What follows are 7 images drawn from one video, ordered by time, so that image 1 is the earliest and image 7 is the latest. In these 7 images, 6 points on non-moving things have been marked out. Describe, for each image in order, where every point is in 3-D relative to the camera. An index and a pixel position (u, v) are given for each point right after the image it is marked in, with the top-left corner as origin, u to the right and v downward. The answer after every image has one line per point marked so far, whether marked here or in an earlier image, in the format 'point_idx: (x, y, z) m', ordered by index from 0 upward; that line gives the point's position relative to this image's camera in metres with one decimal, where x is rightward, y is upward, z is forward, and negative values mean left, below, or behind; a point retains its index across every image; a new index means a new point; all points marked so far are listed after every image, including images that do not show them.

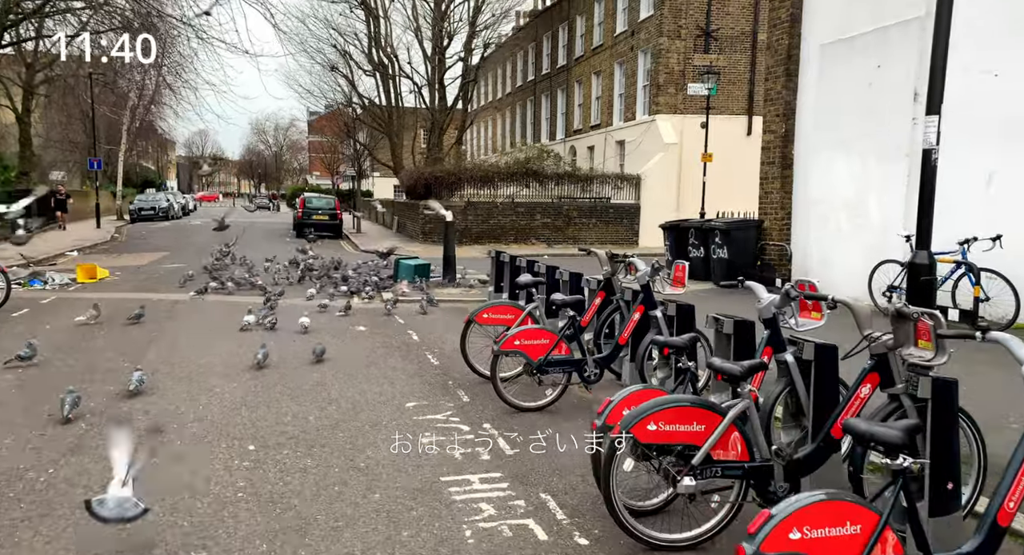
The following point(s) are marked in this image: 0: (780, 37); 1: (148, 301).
0: (+4.1, +3.7, +13.1) m
1: (-5.1, -0.4, +11.9) m
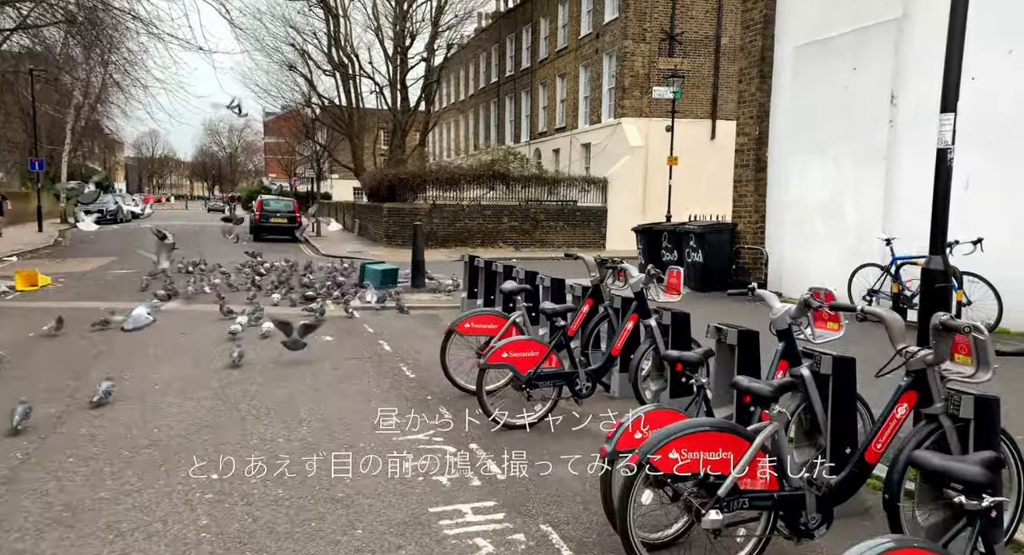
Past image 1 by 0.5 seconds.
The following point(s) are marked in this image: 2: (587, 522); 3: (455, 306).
0: (+3.7, +3.6, +12.9) m
1: (-5.5, -0.5, +11.2) m
2: (+0.4, -1.1, +4.0) m
3: (-0.8, -0.4, +12.9) m
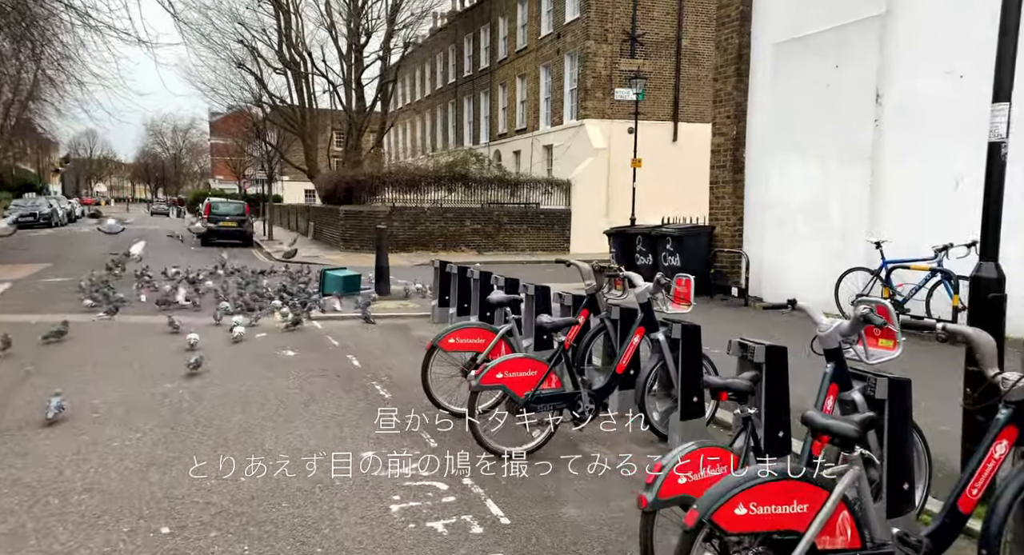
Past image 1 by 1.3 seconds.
0: (+3.2, +3.5, +12.5) m
1: (-5.8, -0.6, +10.3) m
2: (+0.4, -1.2, +3.4) m
3: (-1.2, -0.5, +12.2) m
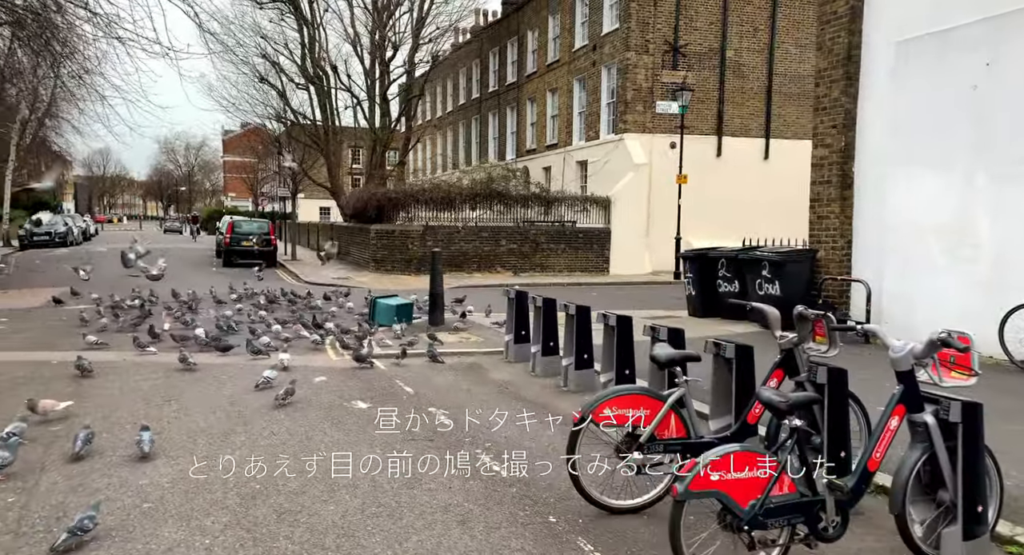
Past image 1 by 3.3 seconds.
0: (+4.2, +3.2, +11.1) m
1: (-4.8, -1.0, +8.9) m
2: (+1.3, -1.4, +1.9) m
3: (-0.2, -0.9, +10.8) m
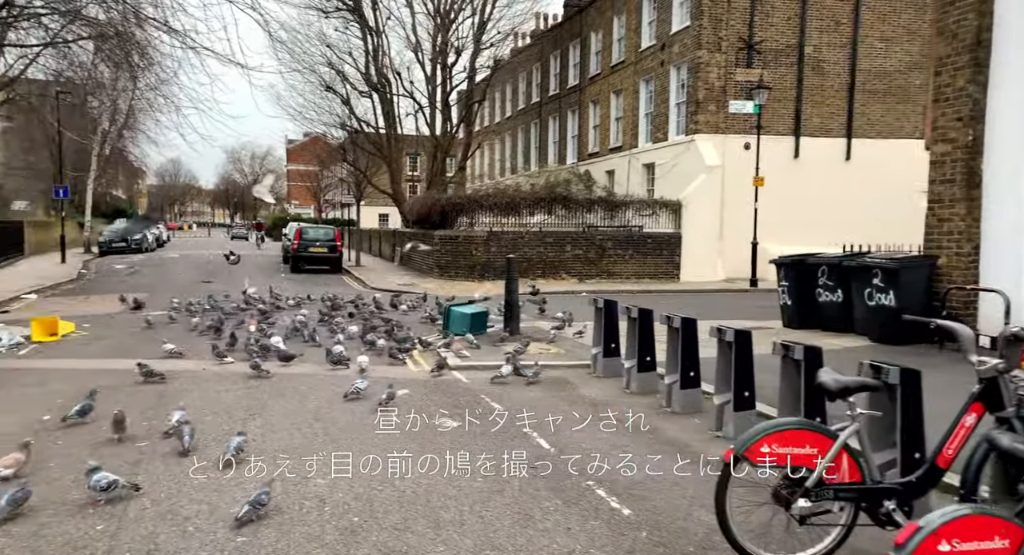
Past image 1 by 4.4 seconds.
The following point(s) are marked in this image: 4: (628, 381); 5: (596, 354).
0: (+5.2, +3.1, +10.0) m
1: (-3.9, -1.0, +8.5) m
2: (+1.8, -1.5, +1.1) m
3: (+0.8, -1.0, +10.0) m
4: (+1.2, -1.1, +8.7) m
5: (+0.9, -0.9, +9.5) m
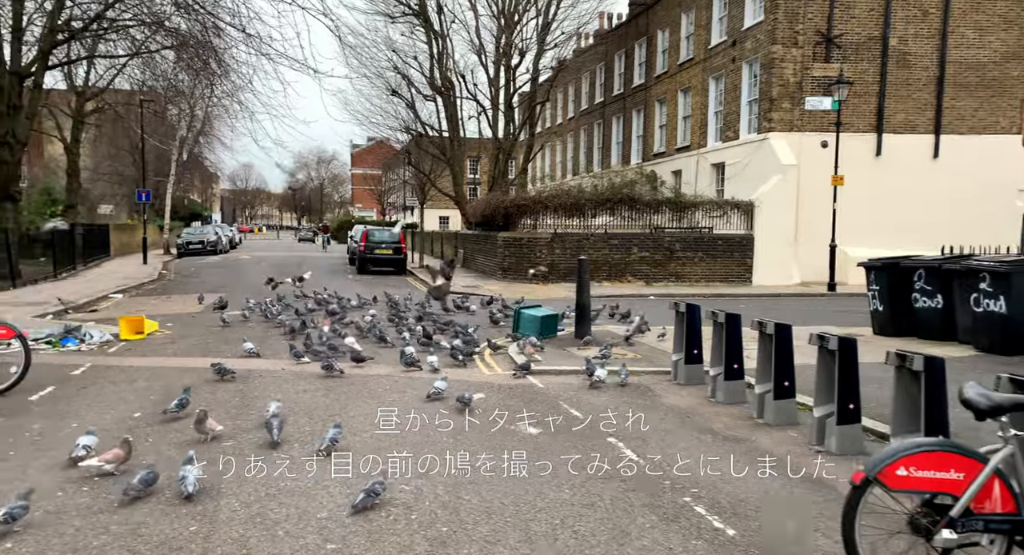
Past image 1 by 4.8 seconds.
0: (+6.1, +3.0, +9.3) m
1: (-3.1, -1.0, +8.3) m
2: (+2.0, -1.5, +0.5) m
3: (+1.6, -1.0, +9.5) m
4: (+1.9, -1.1, +8.2) m
5: (+1.7, -0.9, +9.0) m
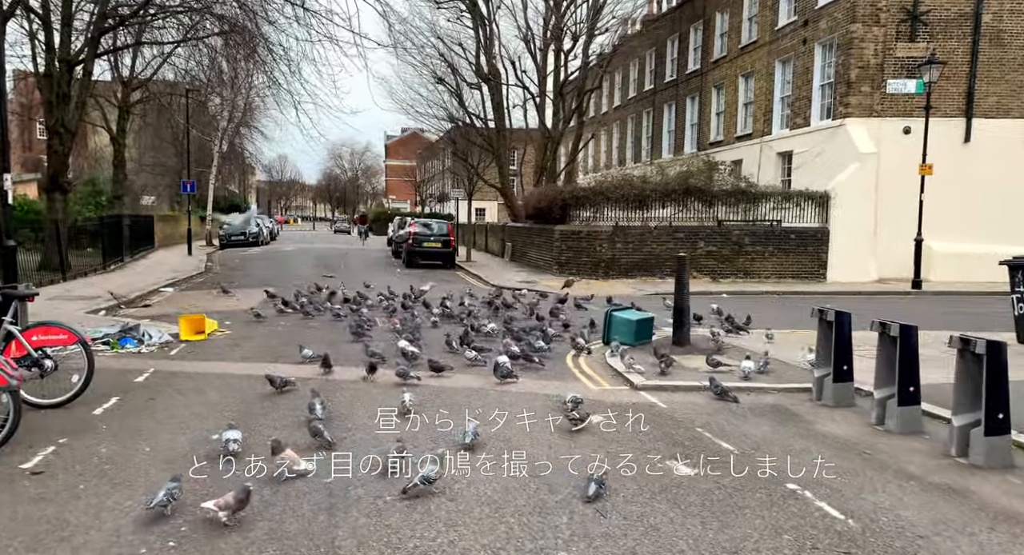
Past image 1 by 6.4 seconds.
0: (+7.2, +3.0, +7.7) m
1: (-2.1, -1.0, +7.2) m
2: (+2.7, -1.6, -0.8) m
3: (+2.7, -1.1, +8.2) m
4: (+3.0, -1.1, +6.8) m
5: (+2.8, -0.9, +7.7) m
